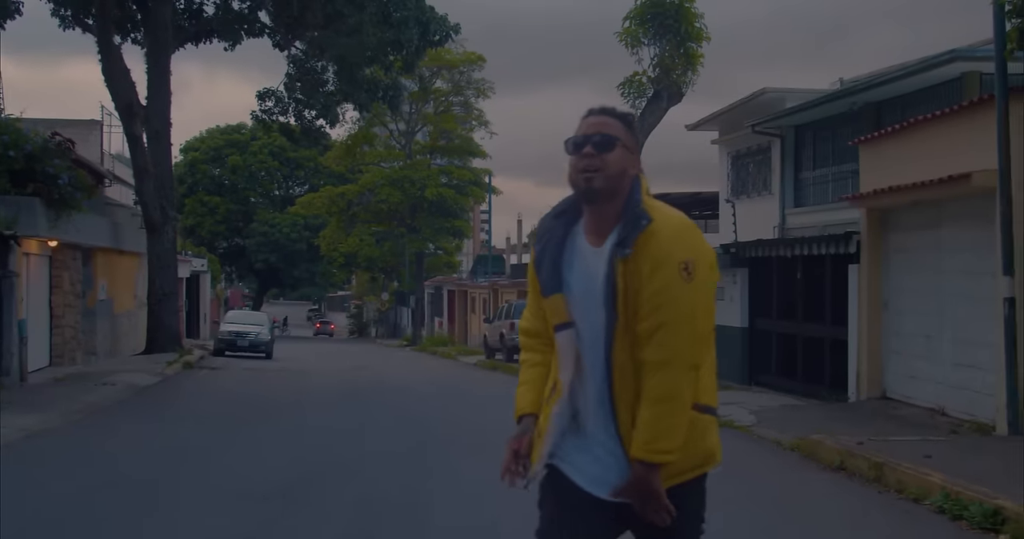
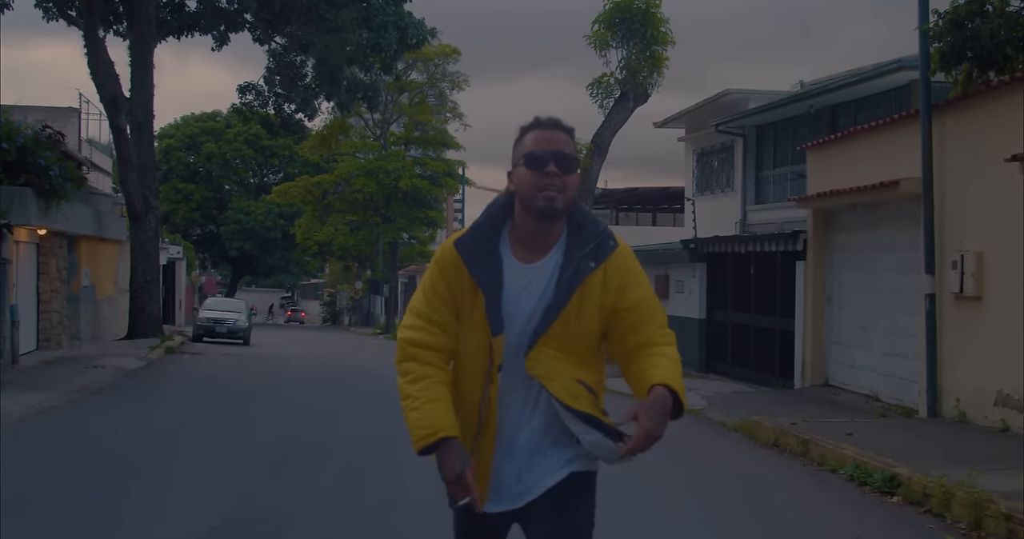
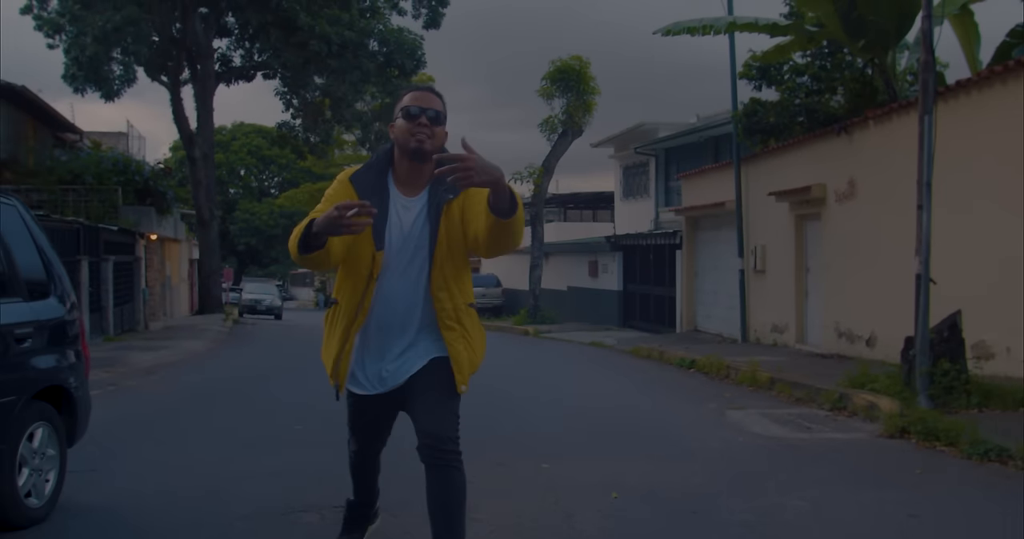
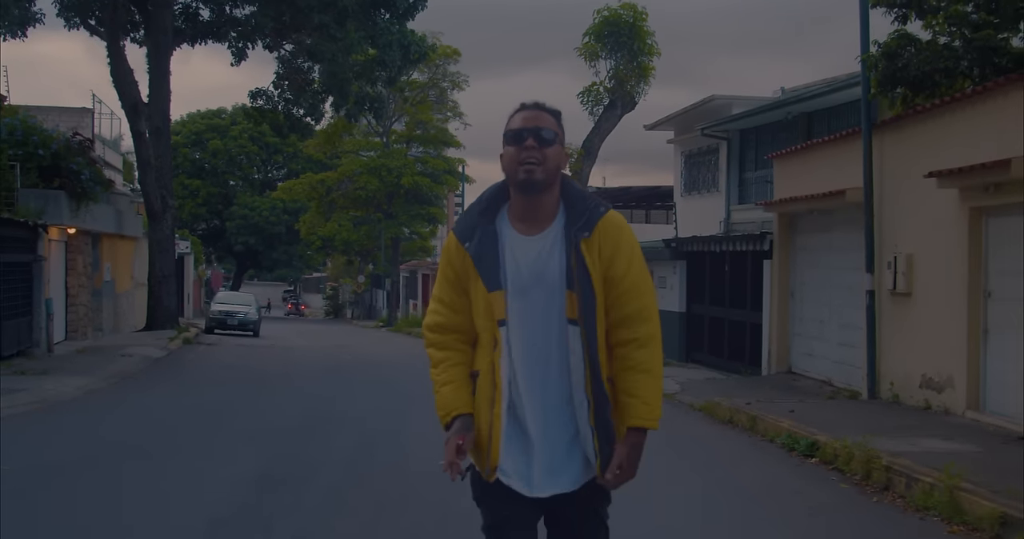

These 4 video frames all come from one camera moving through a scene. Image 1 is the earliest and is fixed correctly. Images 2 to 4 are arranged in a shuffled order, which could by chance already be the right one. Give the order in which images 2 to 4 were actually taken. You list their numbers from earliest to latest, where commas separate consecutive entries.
2, 4, 3
